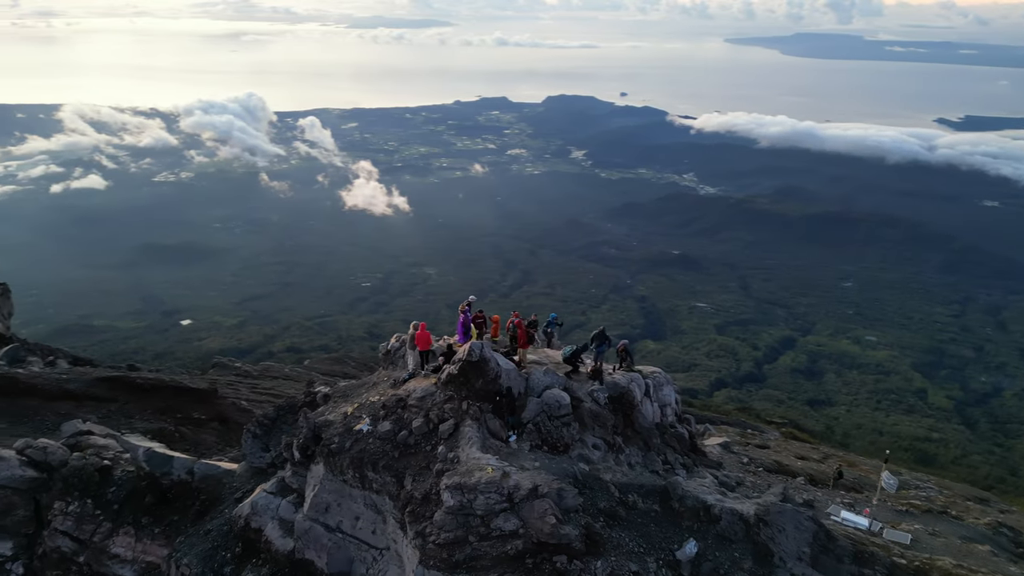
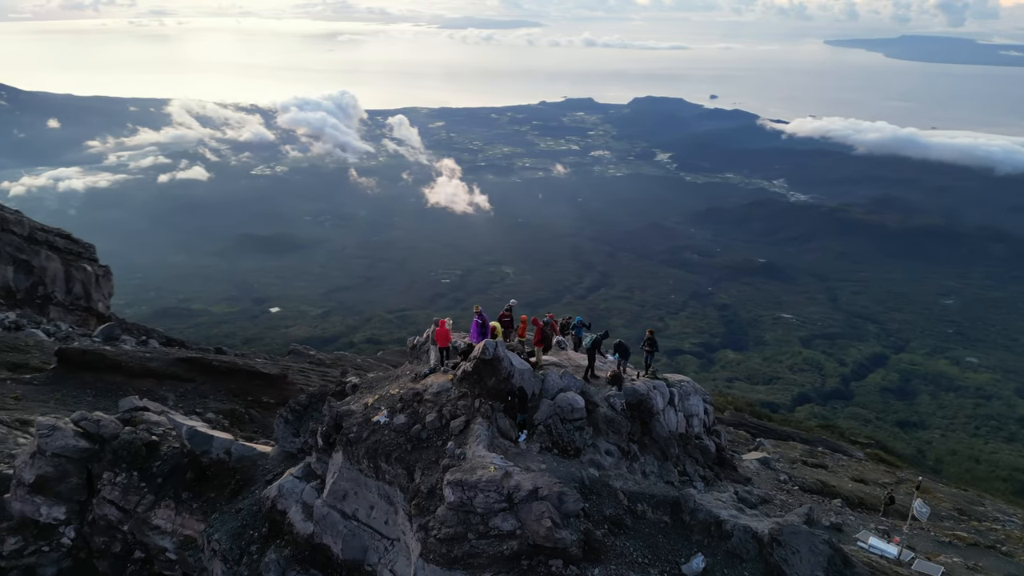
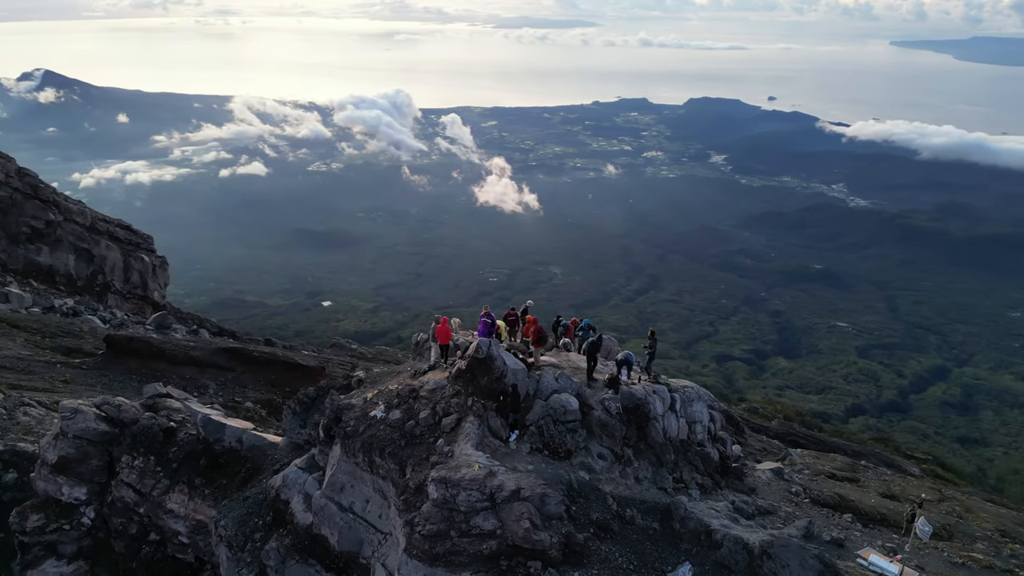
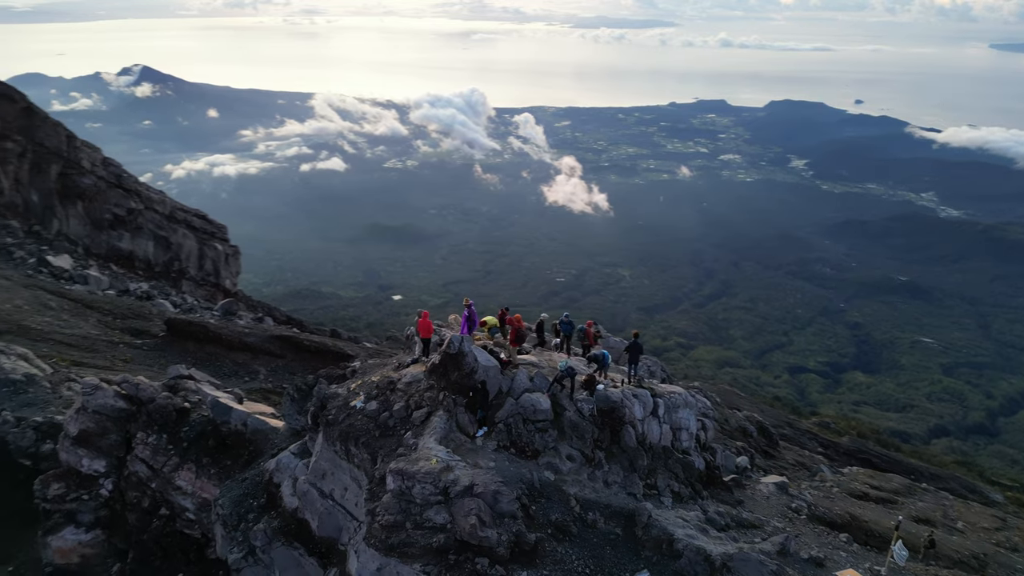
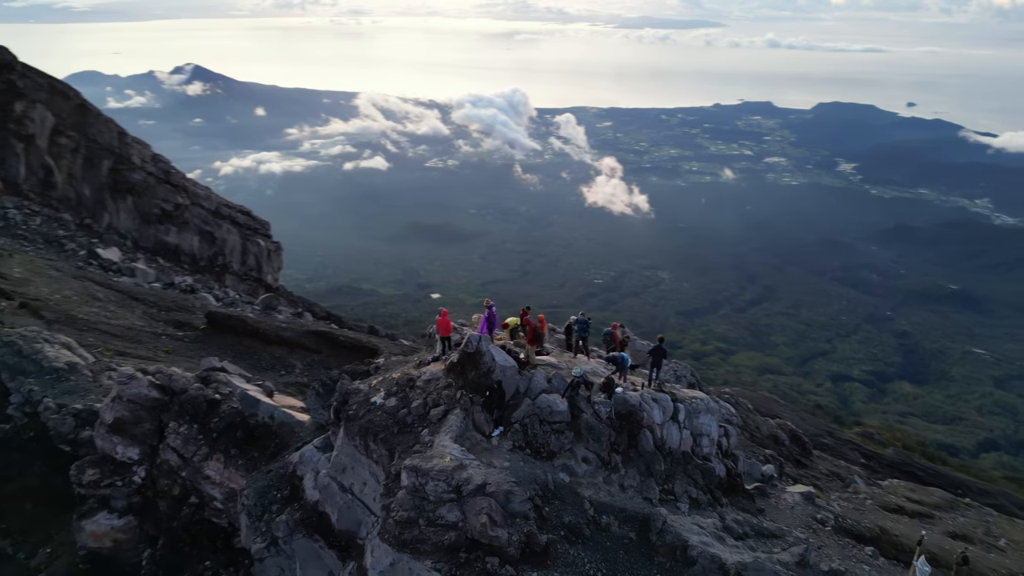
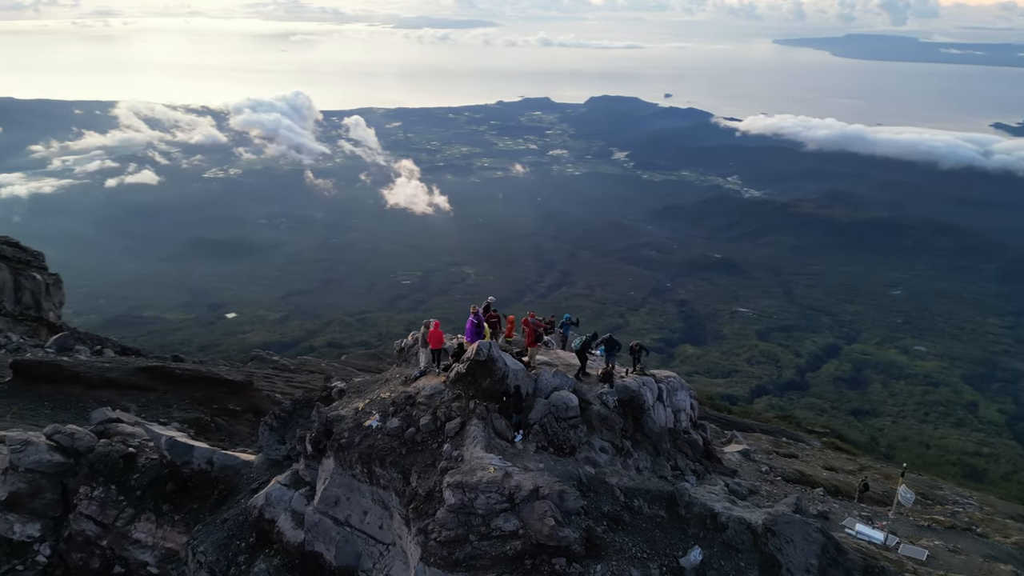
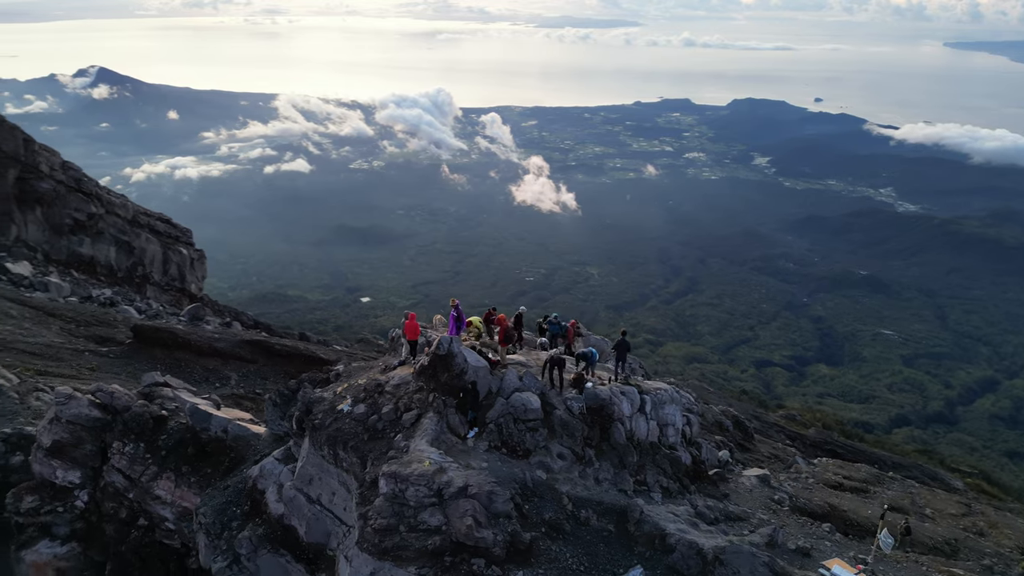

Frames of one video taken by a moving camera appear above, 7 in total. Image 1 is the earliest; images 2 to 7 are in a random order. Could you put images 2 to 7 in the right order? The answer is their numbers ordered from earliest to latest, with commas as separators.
6, 2, 3, 7, 4, 5
